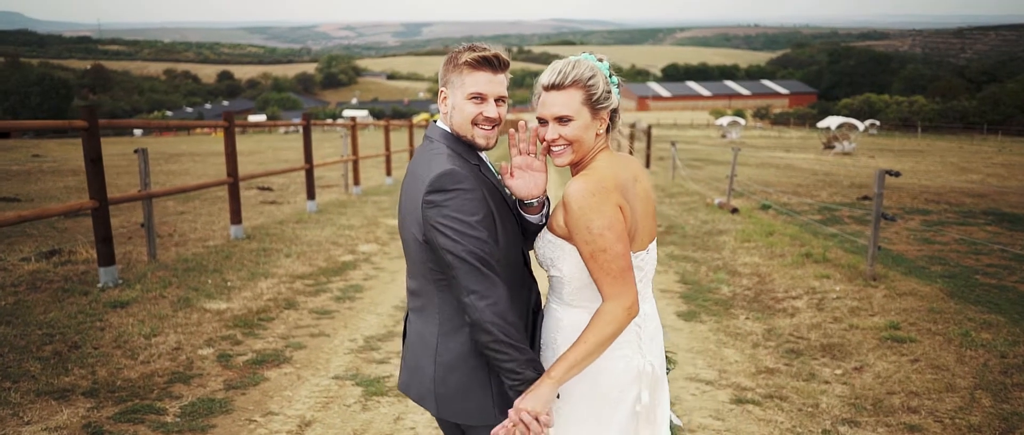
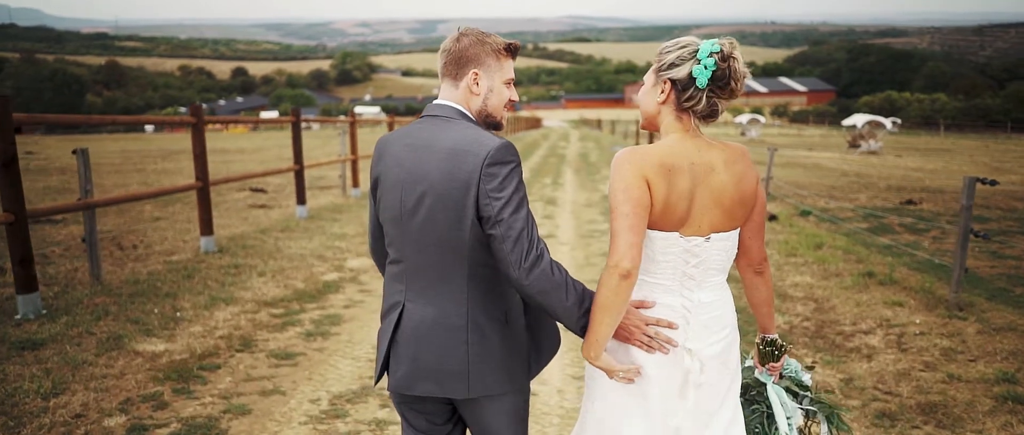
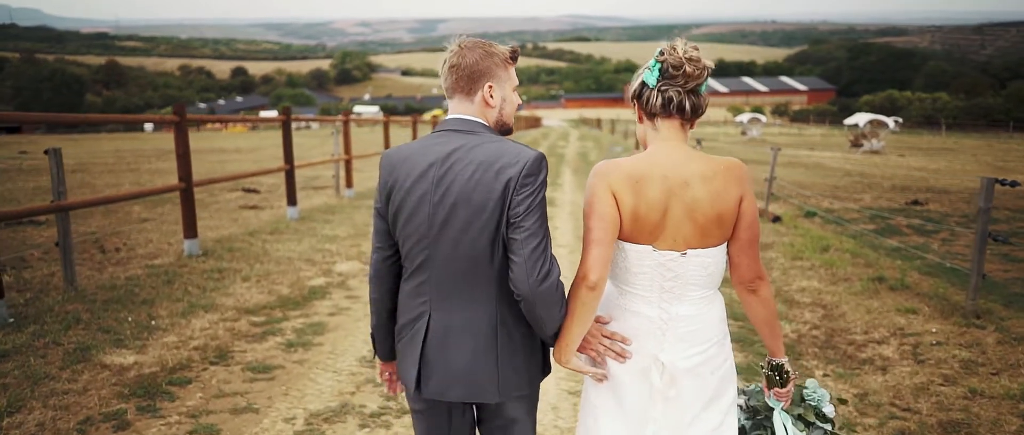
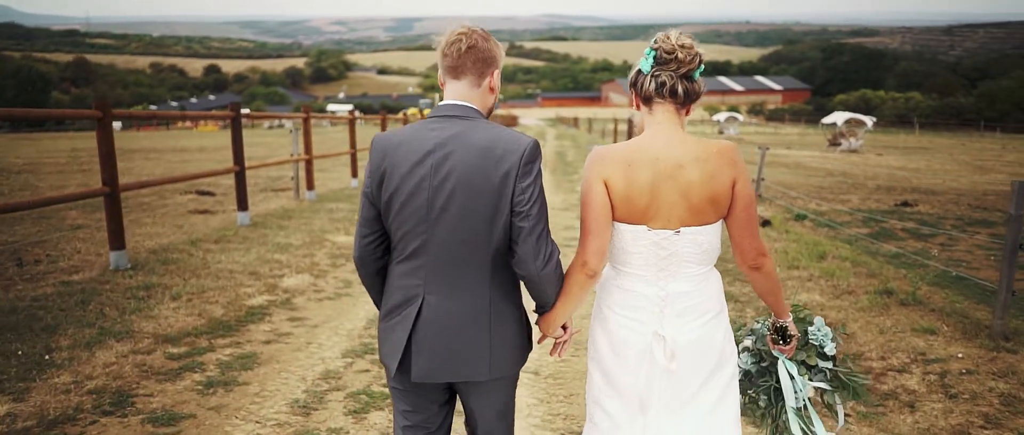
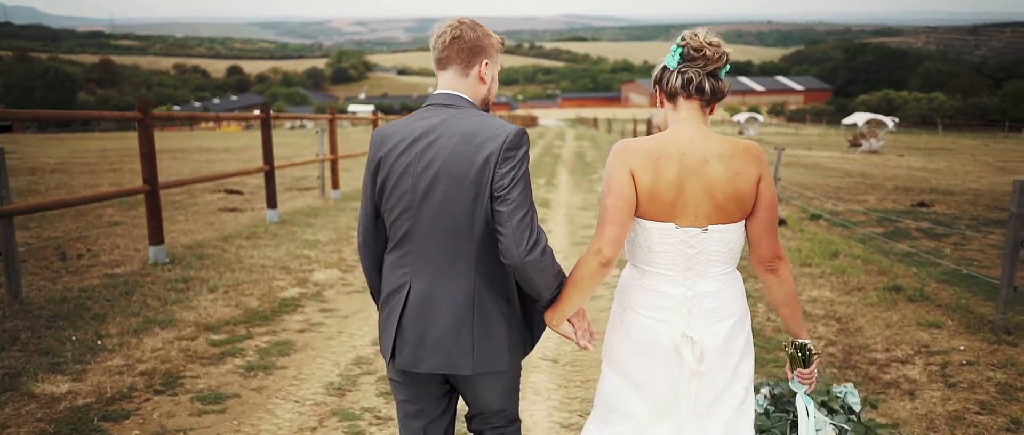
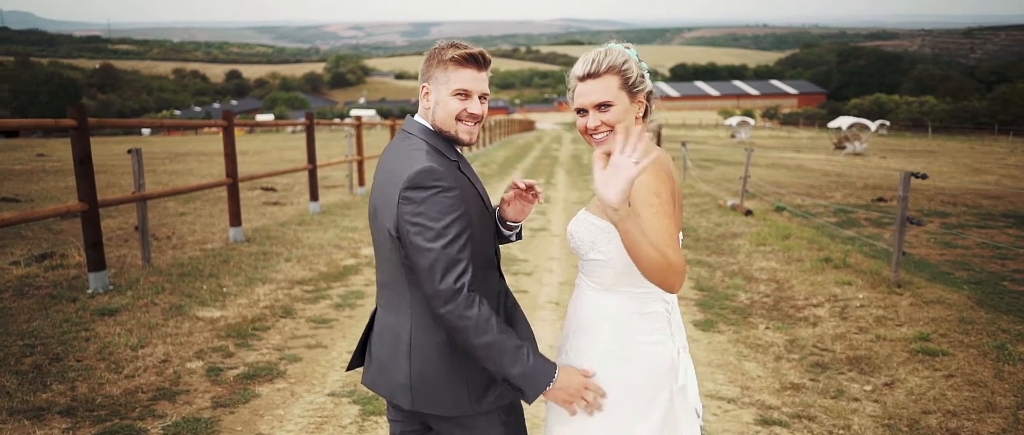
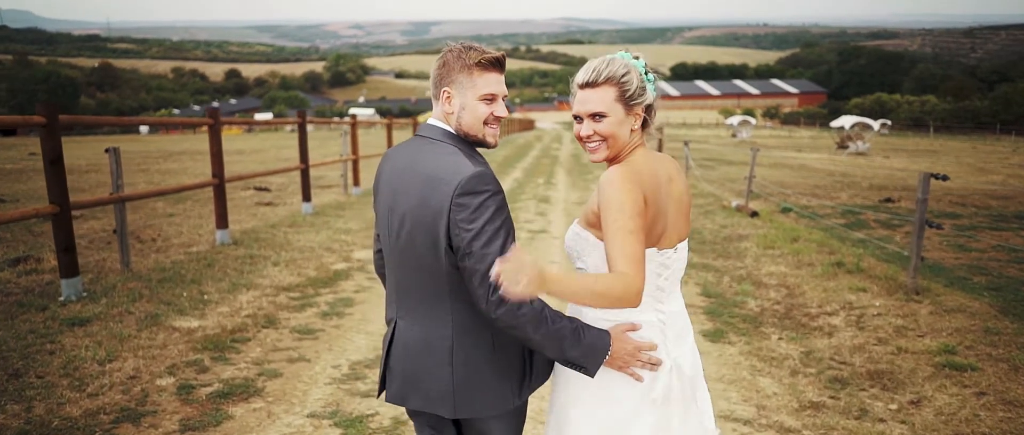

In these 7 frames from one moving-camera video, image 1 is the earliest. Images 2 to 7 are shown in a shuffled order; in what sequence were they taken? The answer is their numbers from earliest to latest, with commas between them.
6, 7, 2, 3, 5, 4
